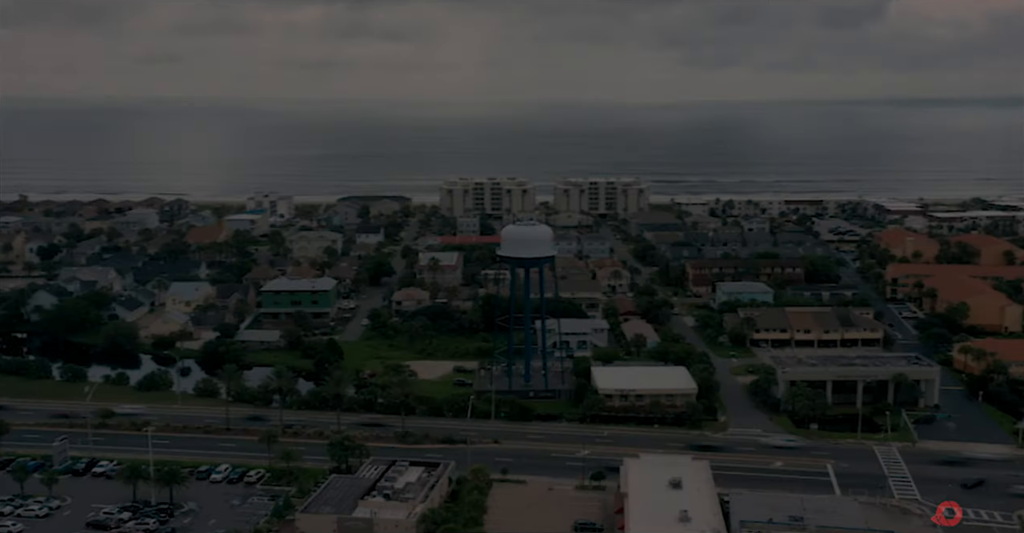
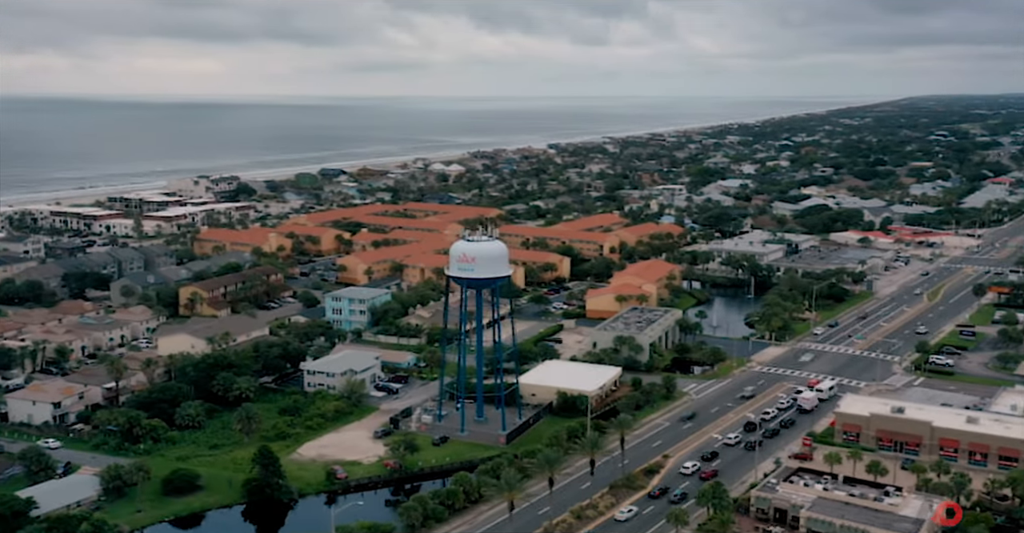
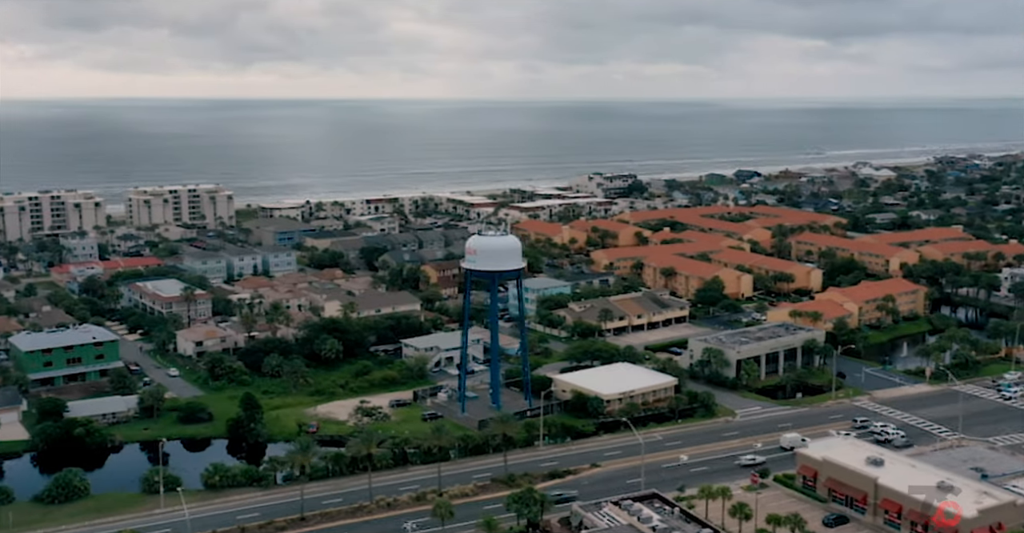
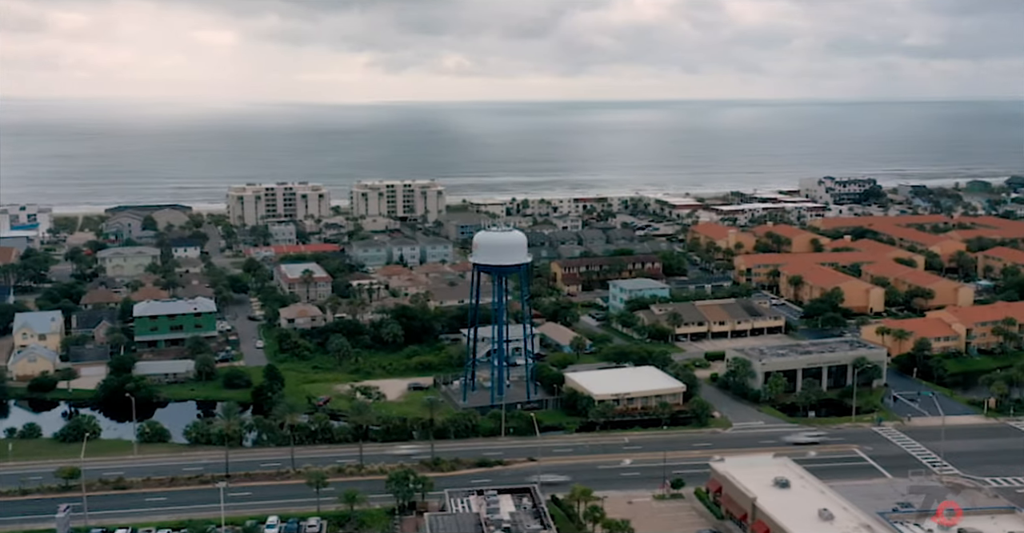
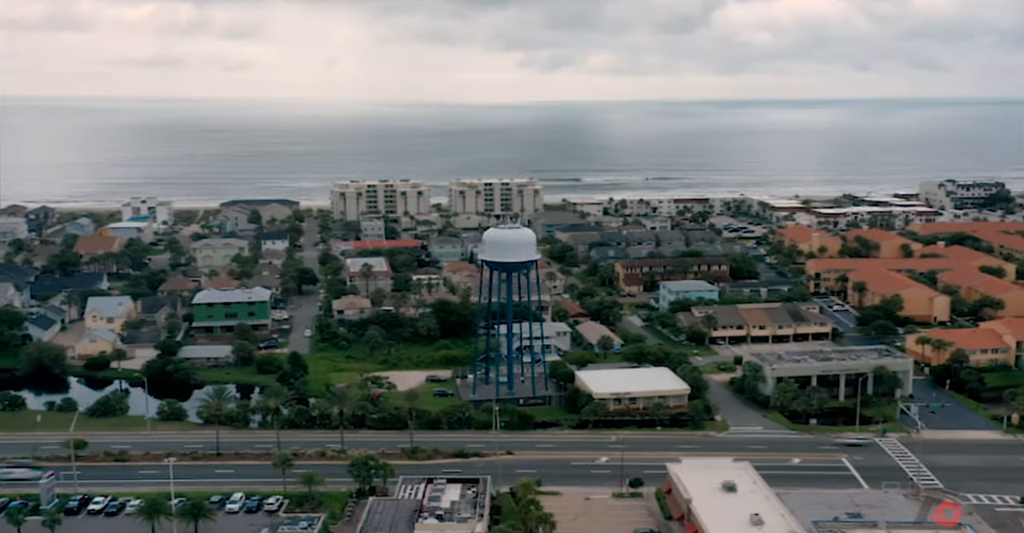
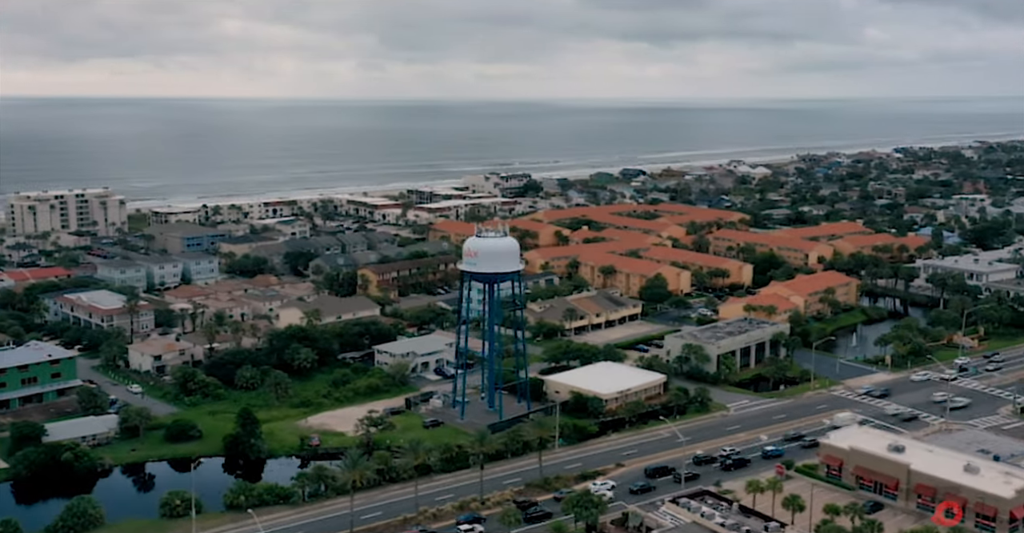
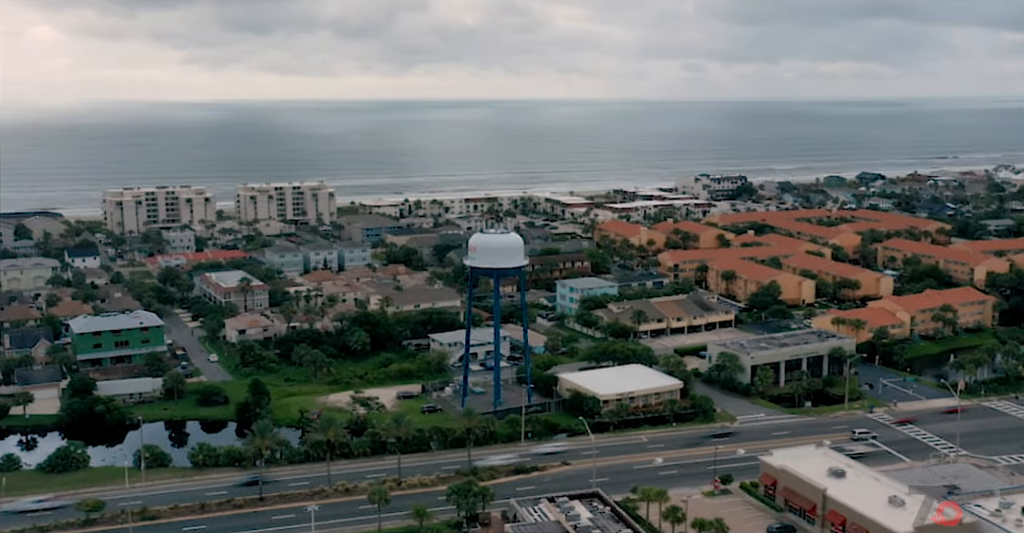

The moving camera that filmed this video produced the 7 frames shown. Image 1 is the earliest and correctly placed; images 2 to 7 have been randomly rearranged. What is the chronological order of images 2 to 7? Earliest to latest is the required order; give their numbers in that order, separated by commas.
5, 4, 7, 3, 6, 2
